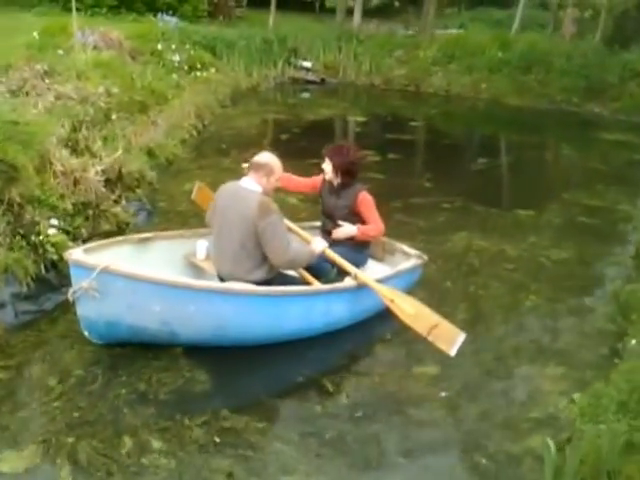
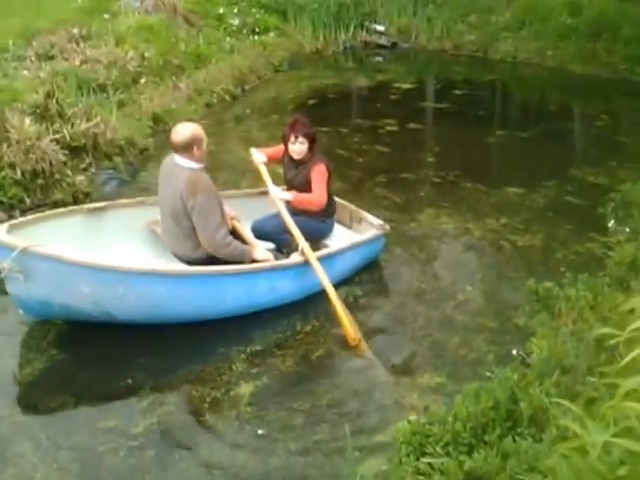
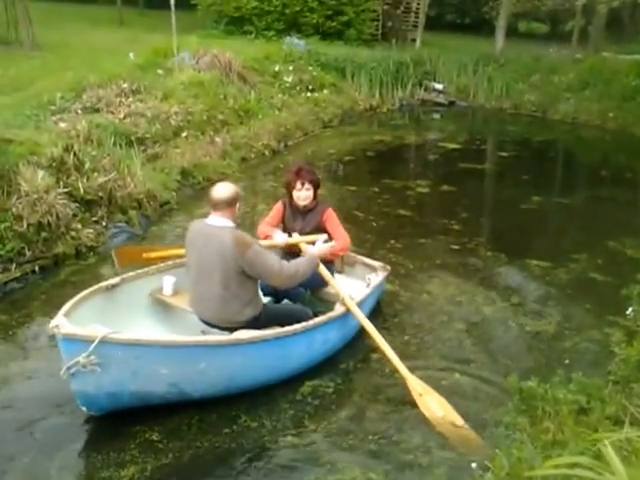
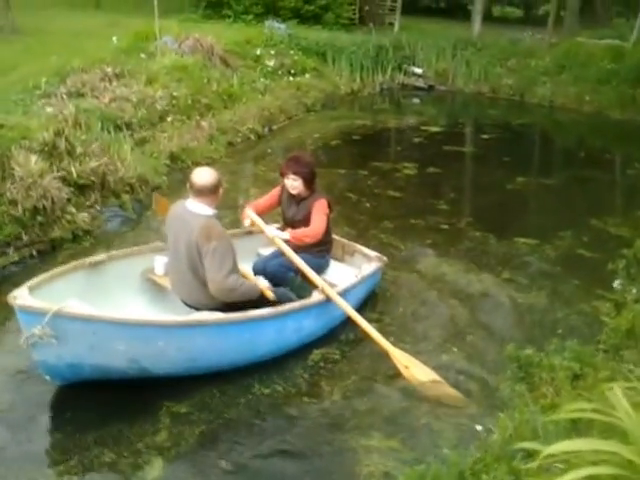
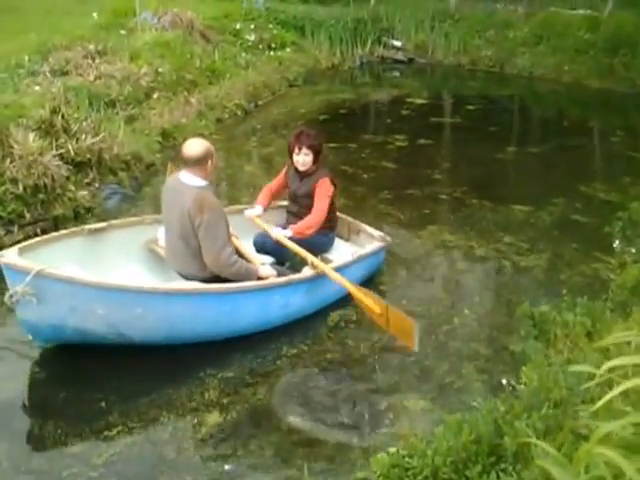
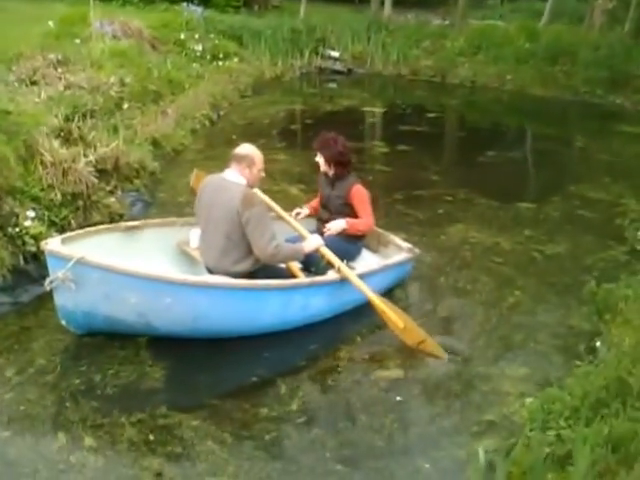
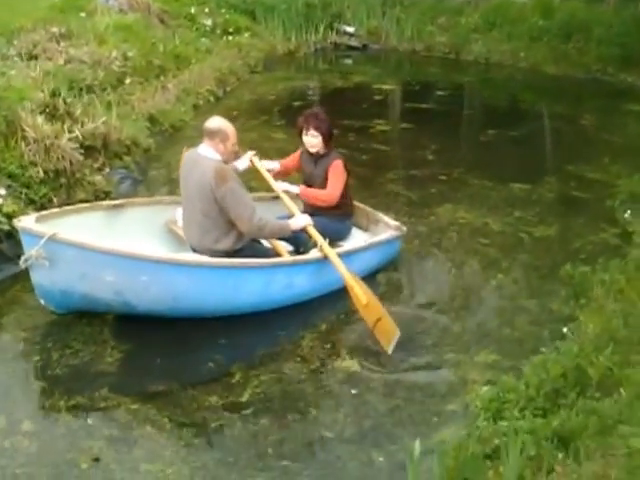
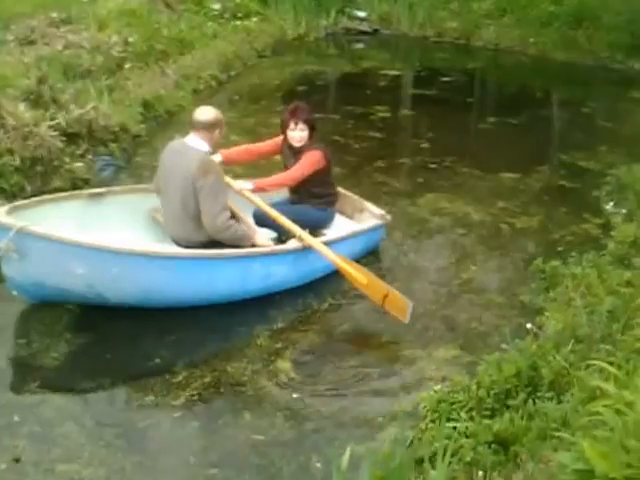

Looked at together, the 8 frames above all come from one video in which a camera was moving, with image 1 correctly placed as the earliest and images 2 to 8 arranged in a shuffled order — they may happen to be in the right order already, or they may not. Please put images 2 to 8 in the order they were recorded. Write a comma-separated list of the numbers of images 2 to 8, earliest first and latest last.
6, 7, 8, 2, 5, 4, 3
